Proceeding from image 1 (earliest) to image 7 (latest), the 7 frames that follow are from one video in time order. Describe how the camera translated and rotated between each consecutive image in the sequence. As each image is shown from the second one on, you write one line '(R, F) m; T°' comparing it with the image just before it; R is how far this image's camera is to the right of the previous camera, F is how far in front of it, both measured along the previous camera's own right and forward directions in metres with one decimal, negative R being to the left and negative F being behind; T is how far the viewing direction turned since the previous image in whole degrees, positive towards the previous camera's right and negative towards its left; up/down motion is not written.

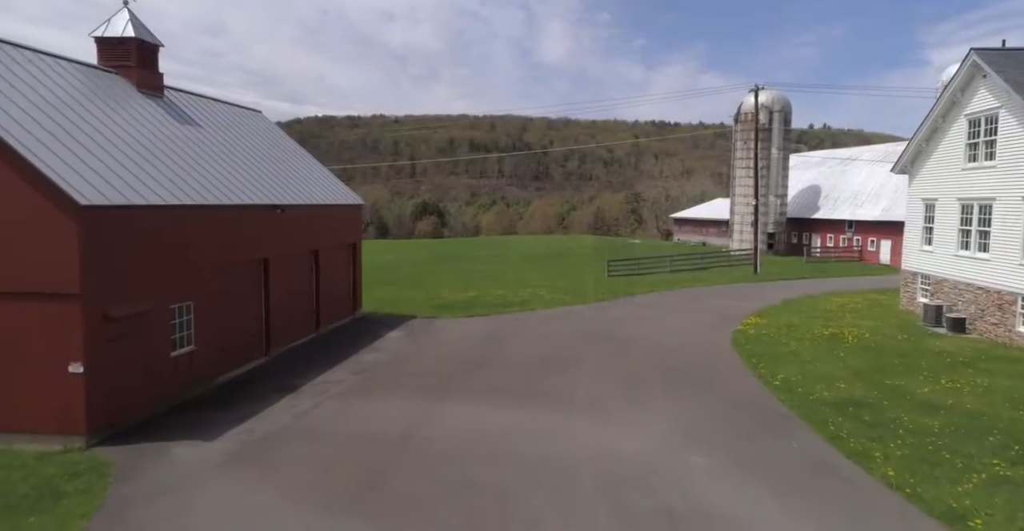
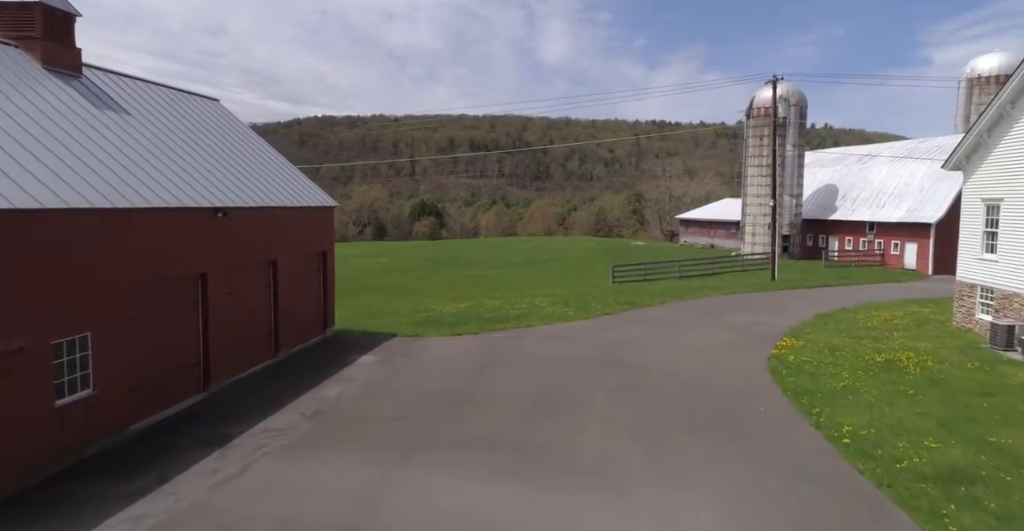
(+0.2, +3.3) m; 0°
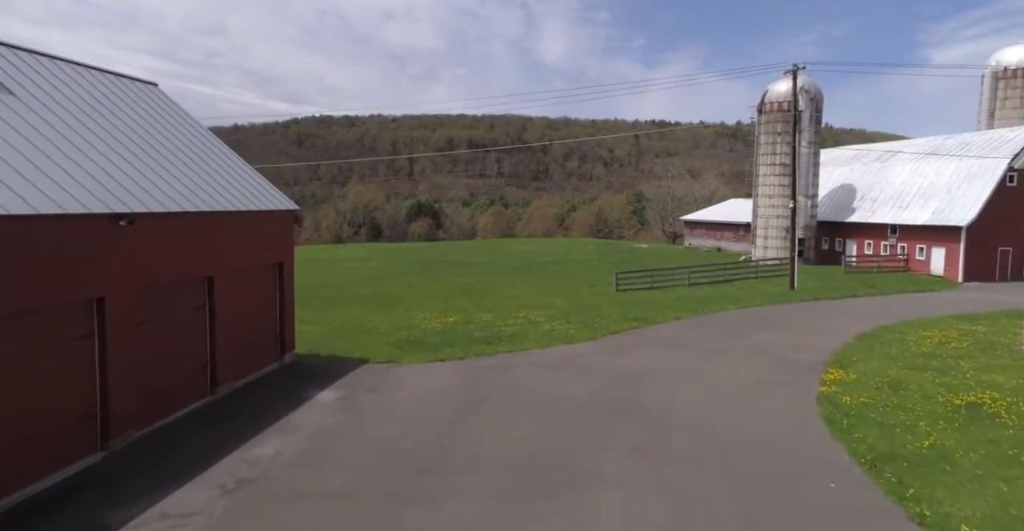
(+0.2, +3.4) m; 0°
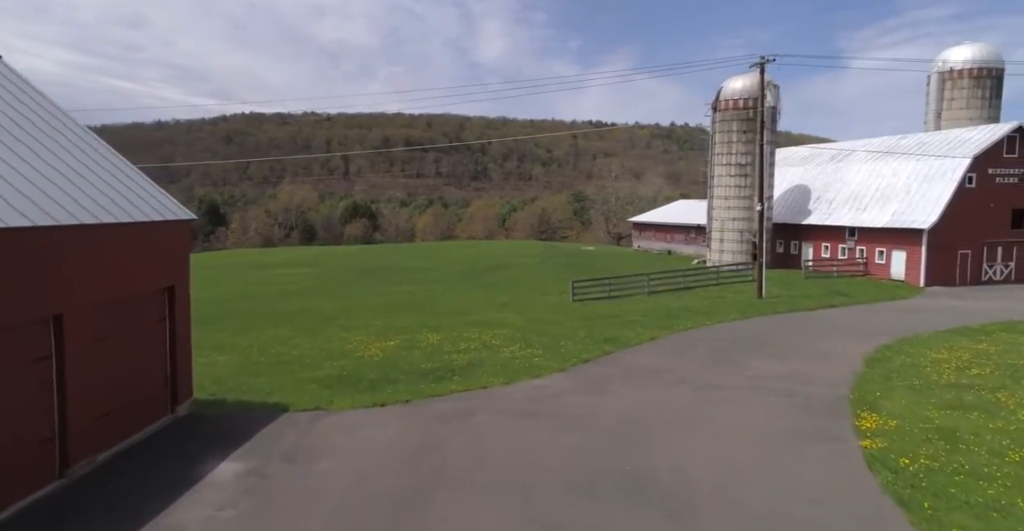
(-0.4, +3.5) m; +5°
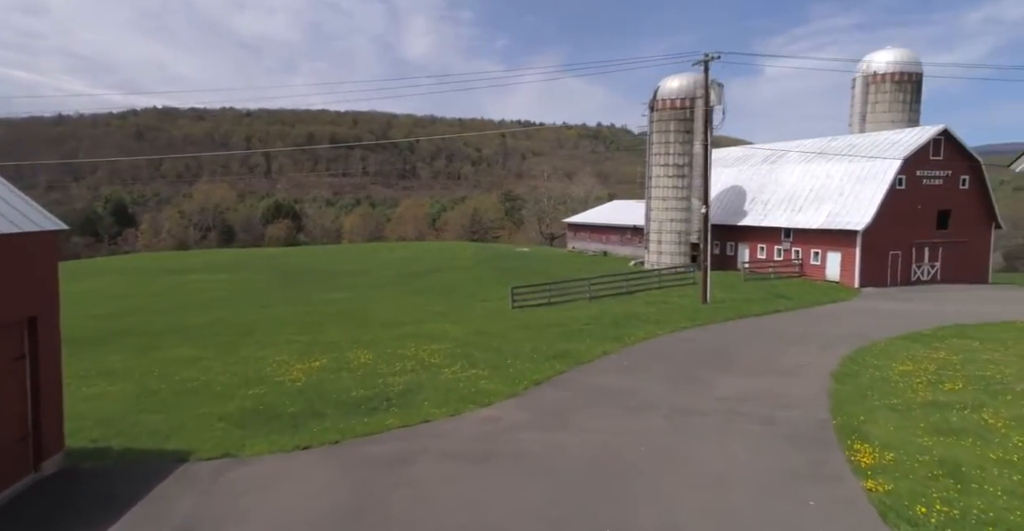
(-0.3, +2.0) m; +6°
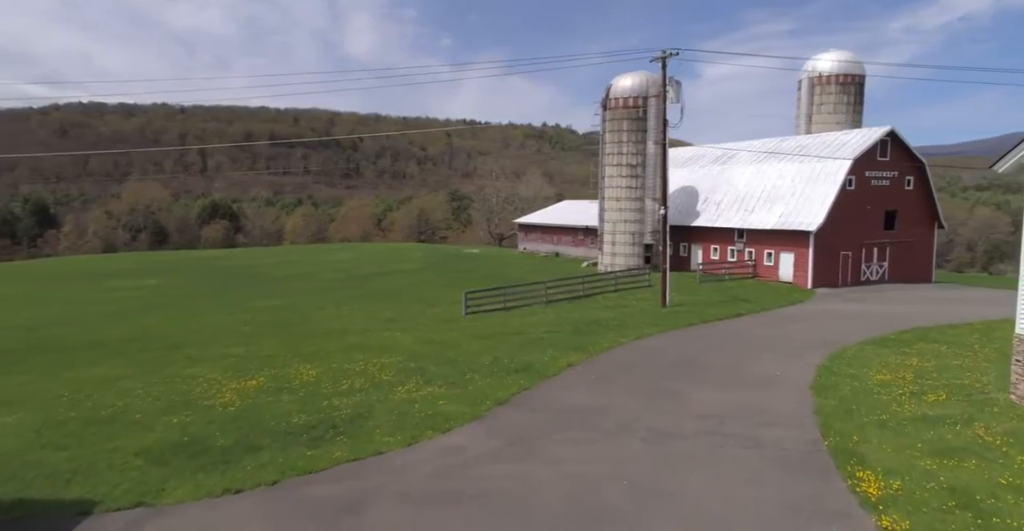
(-0.3, +1.5) m; +4°
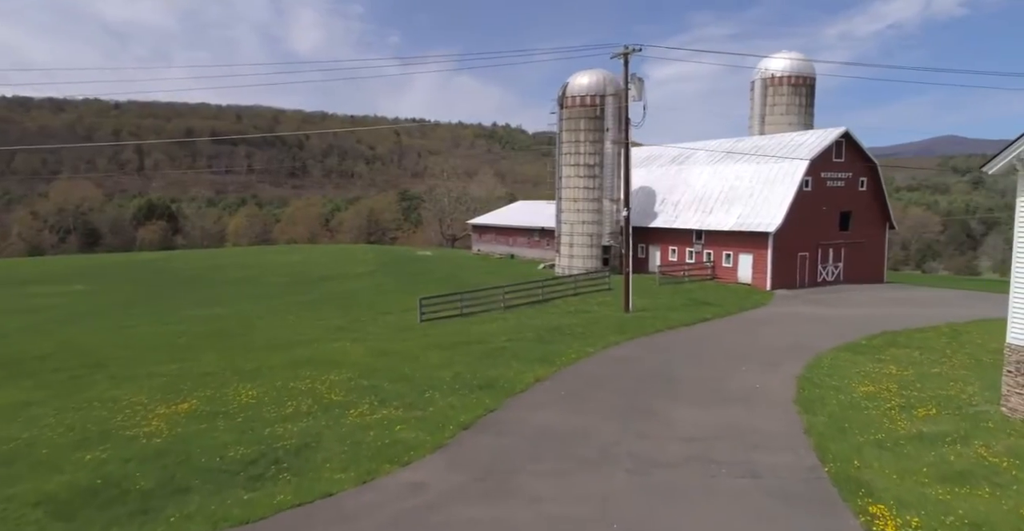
(-0.3, +1.5) m; +4°
